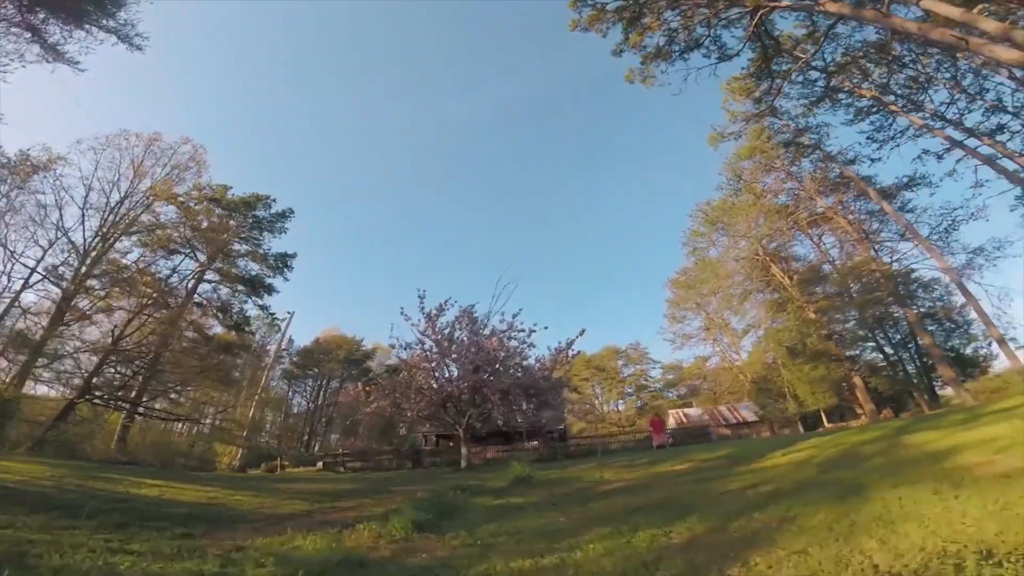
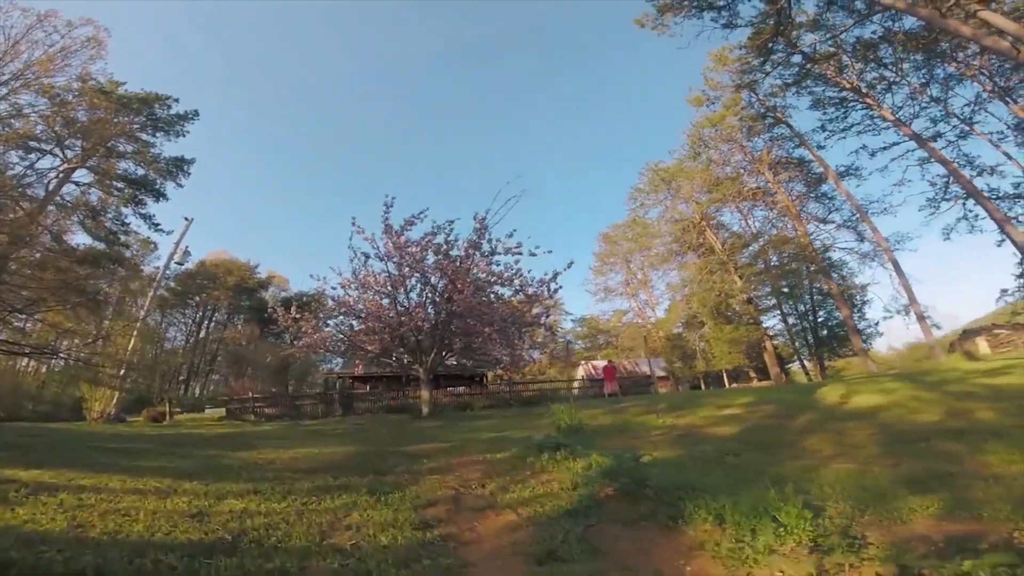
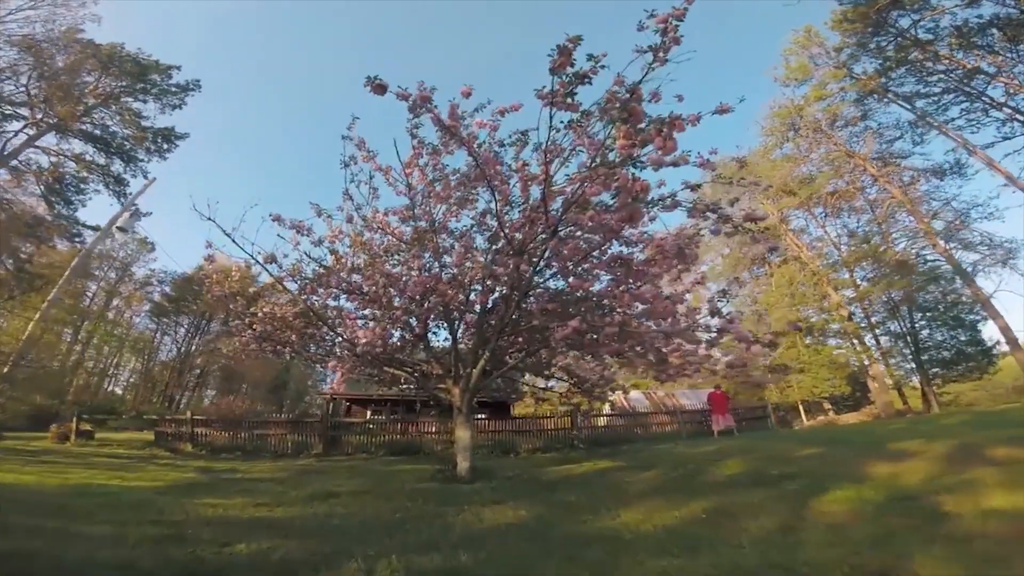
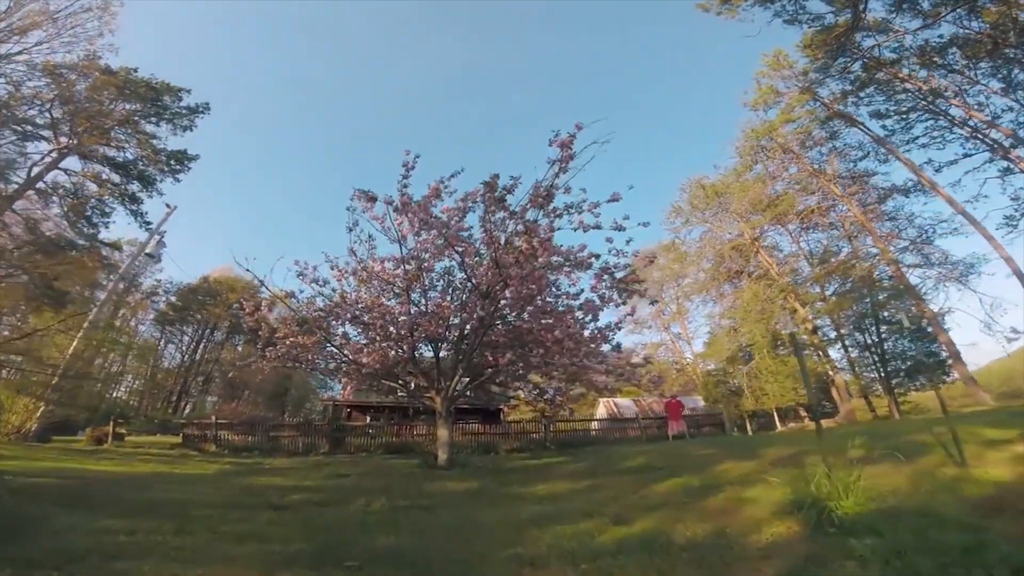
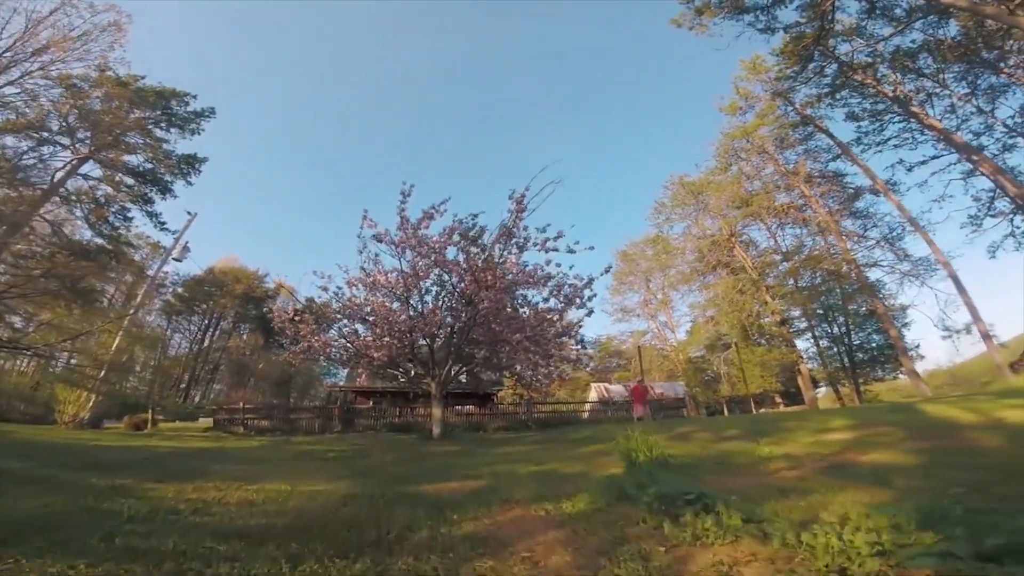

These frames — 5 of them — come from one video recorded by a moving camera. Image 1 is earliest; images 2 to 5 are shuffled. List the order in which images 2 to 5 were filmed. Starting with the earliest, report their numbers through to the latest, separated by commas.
2, 5, 4, 3
